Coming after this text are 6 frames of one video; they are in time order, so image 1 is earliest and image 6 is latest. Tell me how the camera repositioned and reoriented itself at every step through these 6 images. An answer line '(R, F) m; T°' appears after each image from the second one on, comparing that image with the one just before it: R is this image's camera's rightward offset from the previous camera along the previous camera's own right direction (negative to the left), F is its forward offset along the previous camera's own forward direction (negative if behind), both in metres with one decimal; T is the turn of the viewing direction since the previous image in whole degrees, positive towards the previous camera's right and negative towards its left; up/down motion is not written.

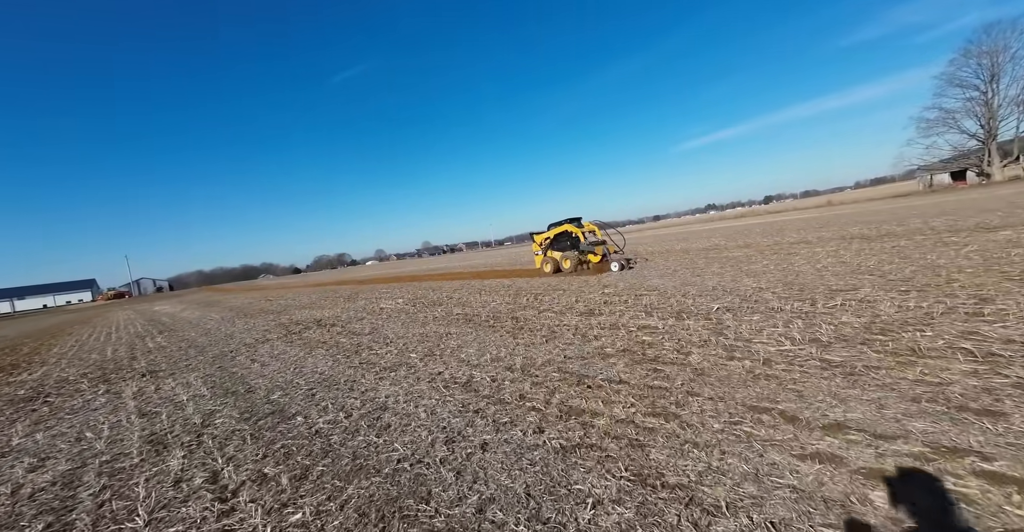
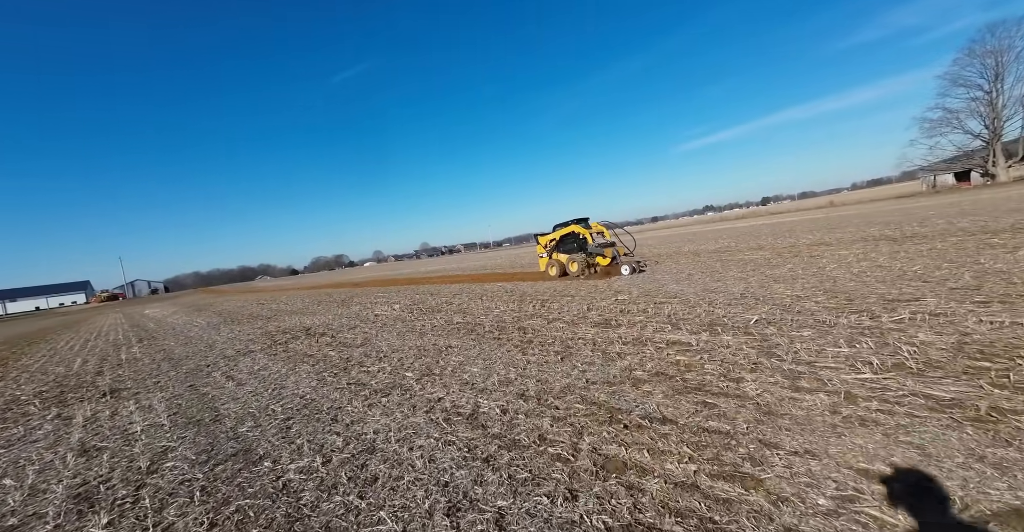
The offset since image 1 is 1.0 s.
(-0.2, +0.9) m; 0°
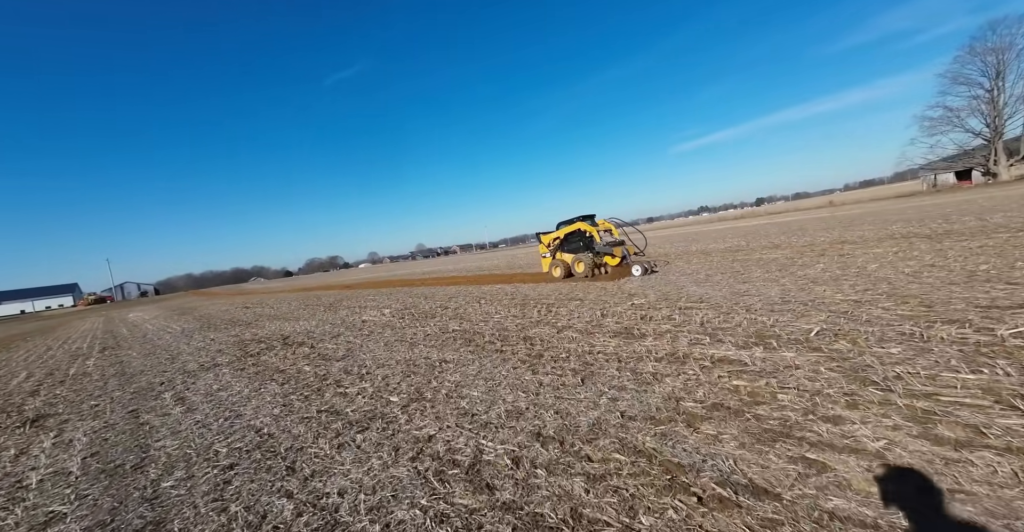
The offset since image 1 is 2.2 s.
(-0.2, +1.2) m; +1°
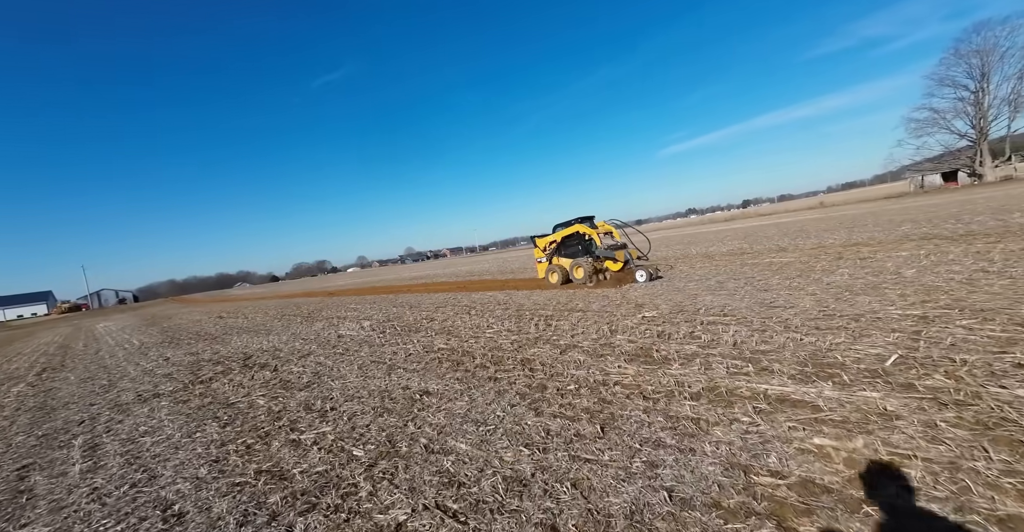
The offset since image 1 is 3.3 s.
(-0.1, +1.2) m; +1°
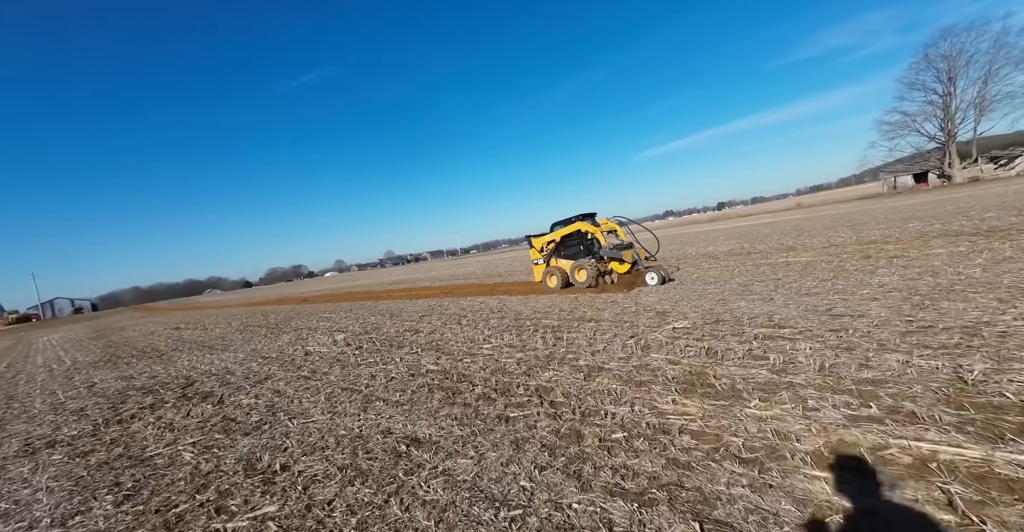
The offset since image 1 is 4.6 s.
(-0.4, +1.5) m; +3°
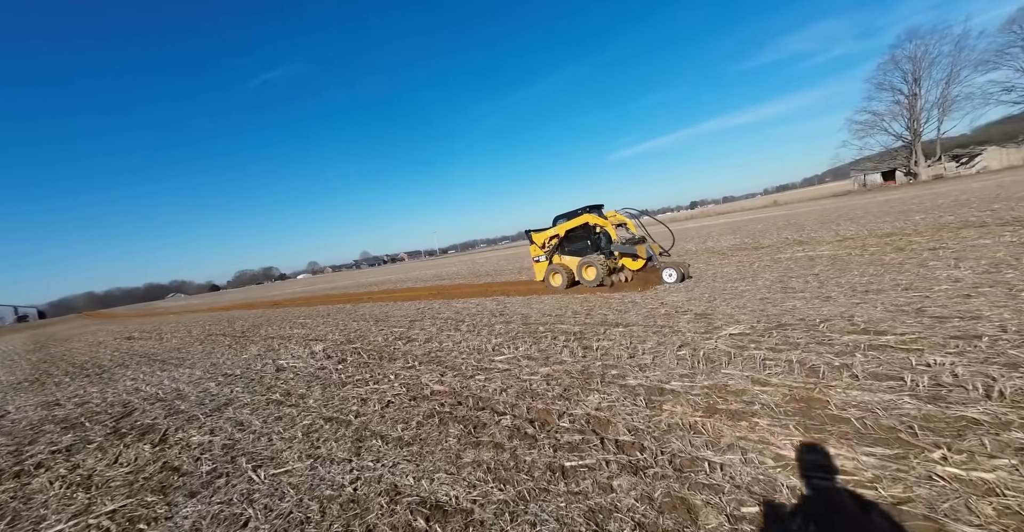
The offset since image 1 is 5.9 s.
(-0.7, +1.4) m; +3°
